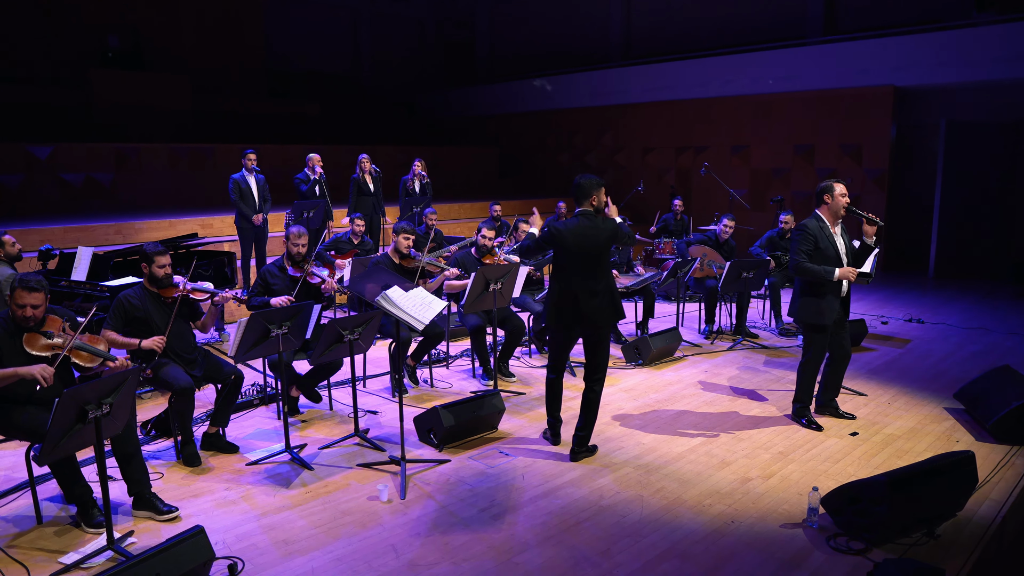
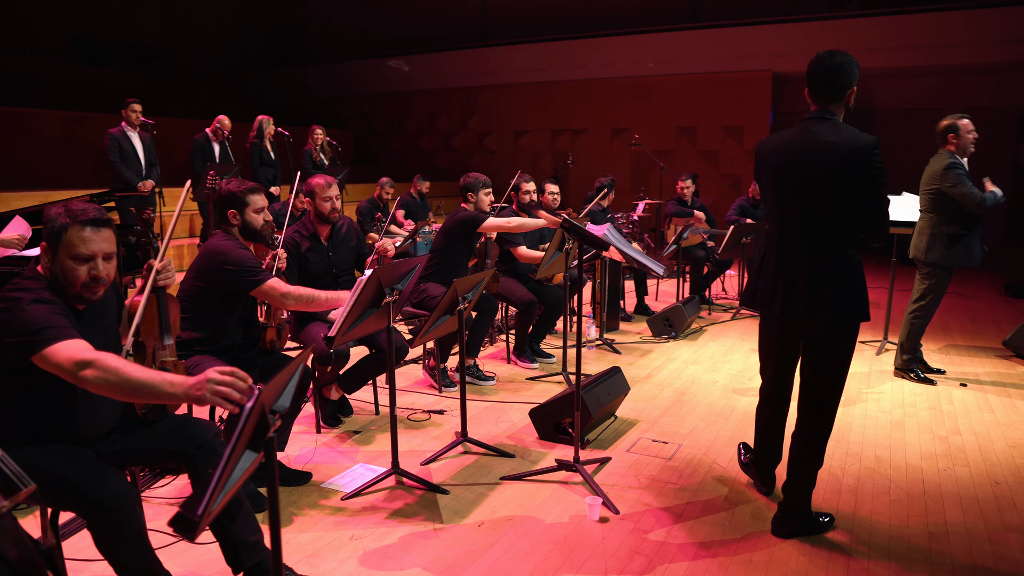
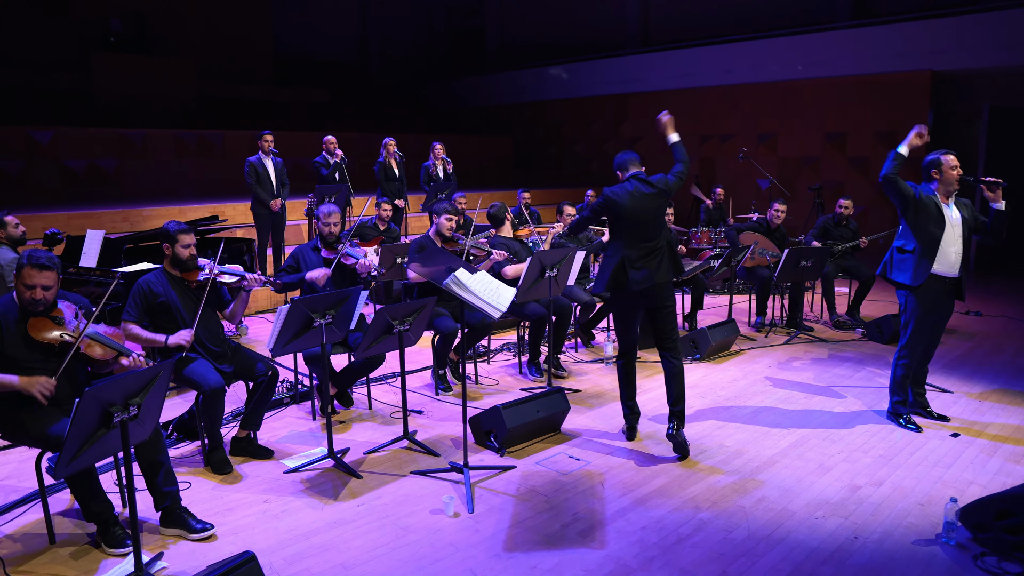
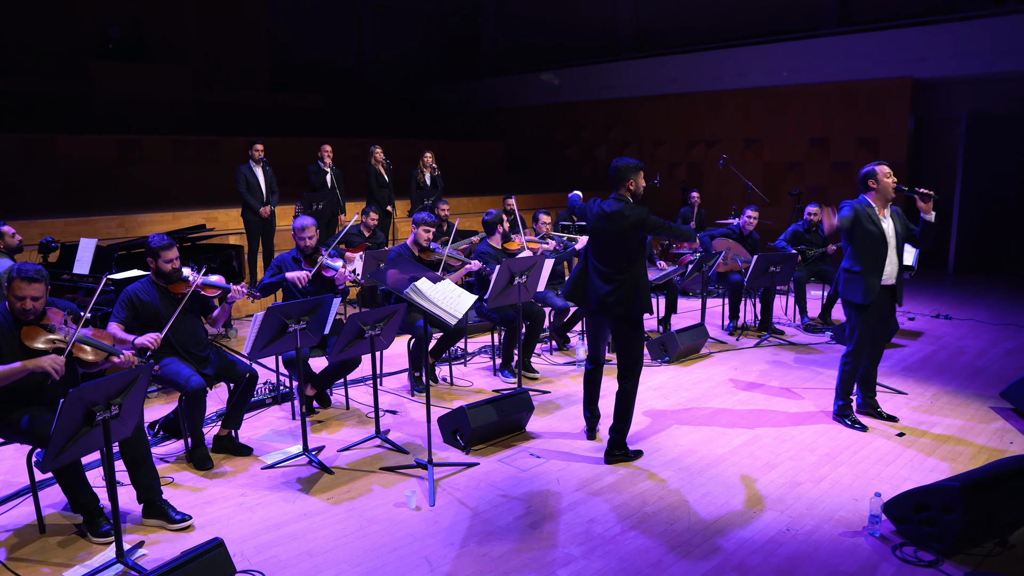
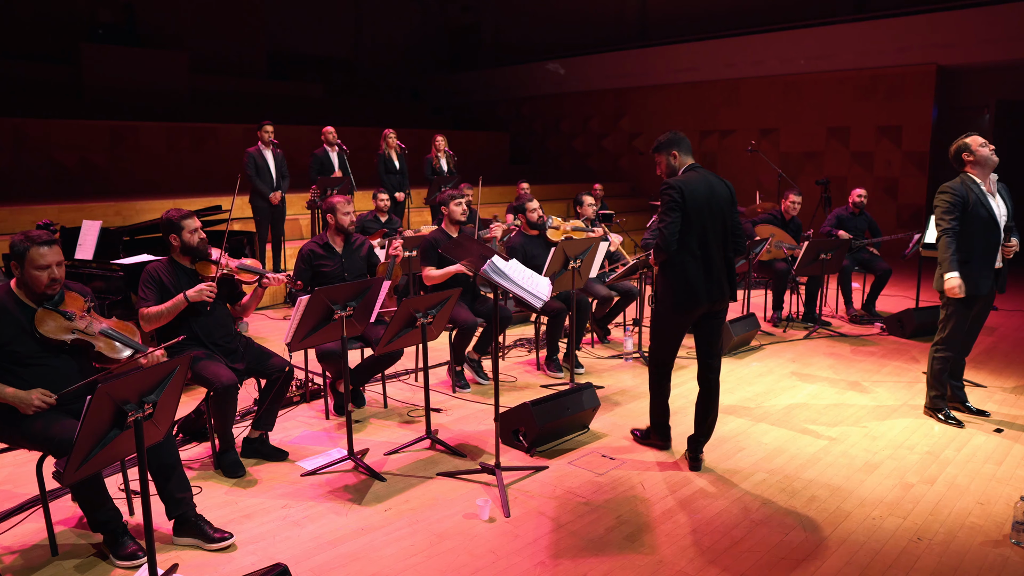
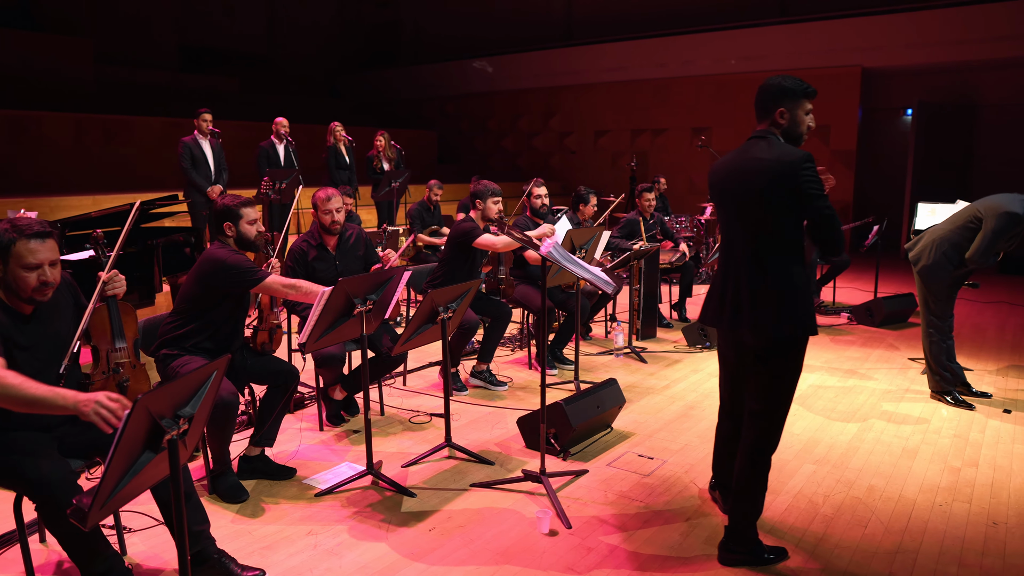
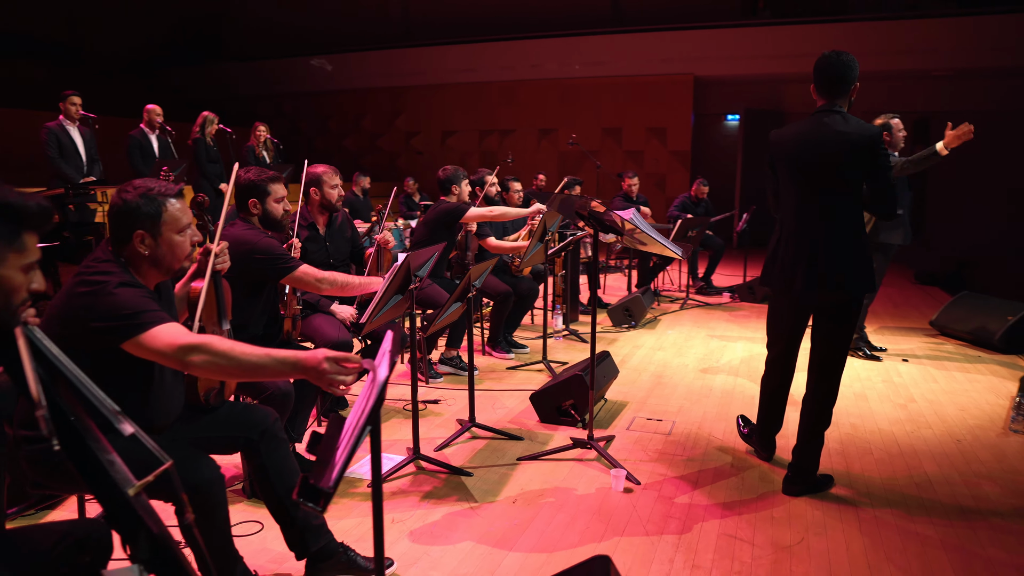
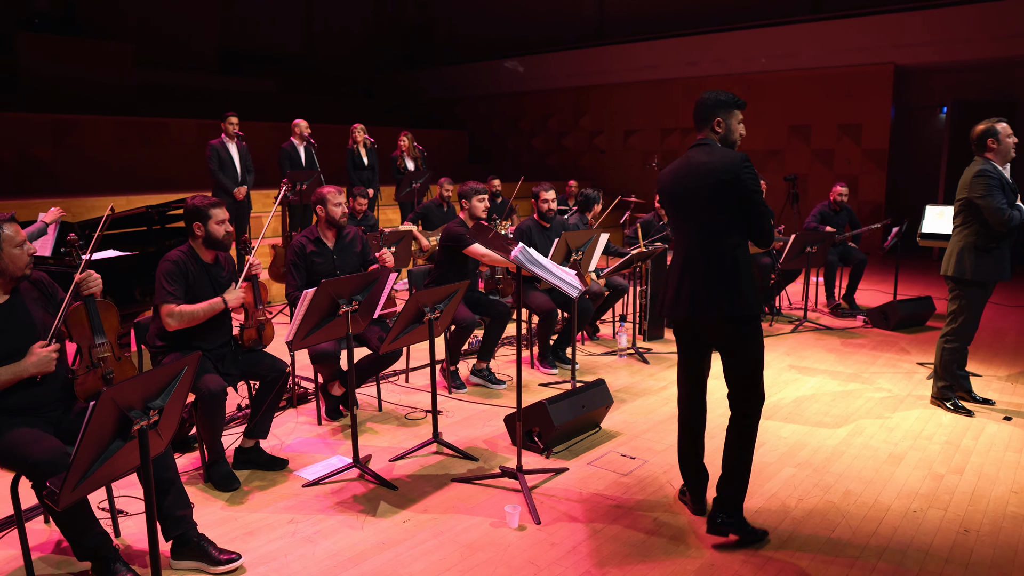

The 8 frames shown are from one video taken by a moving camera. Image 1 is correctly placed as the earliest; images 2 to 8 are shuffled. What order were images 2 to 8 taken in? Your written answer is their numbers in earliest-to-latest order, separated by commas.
4, 3, 5, 8, 6, 2, 7
